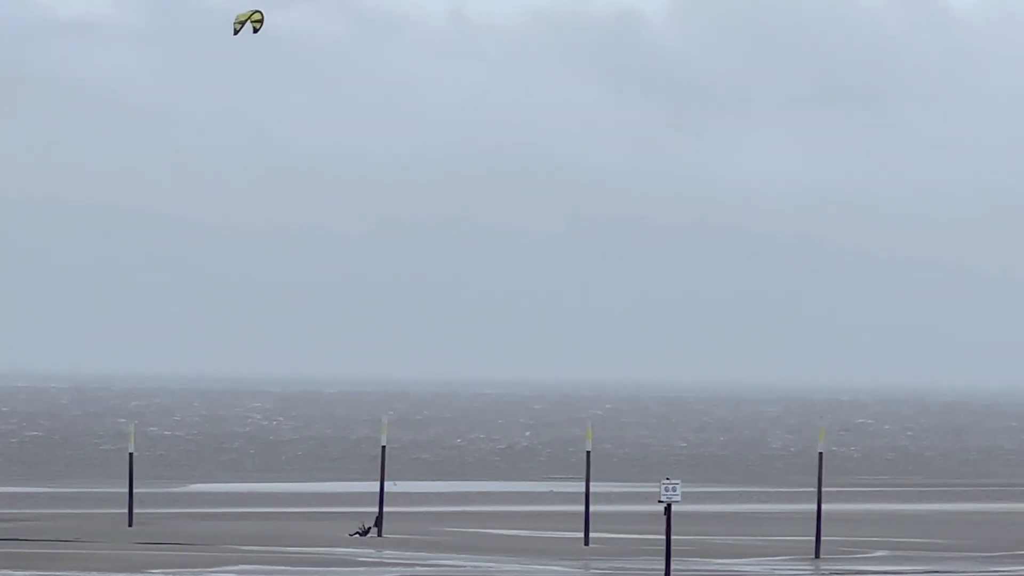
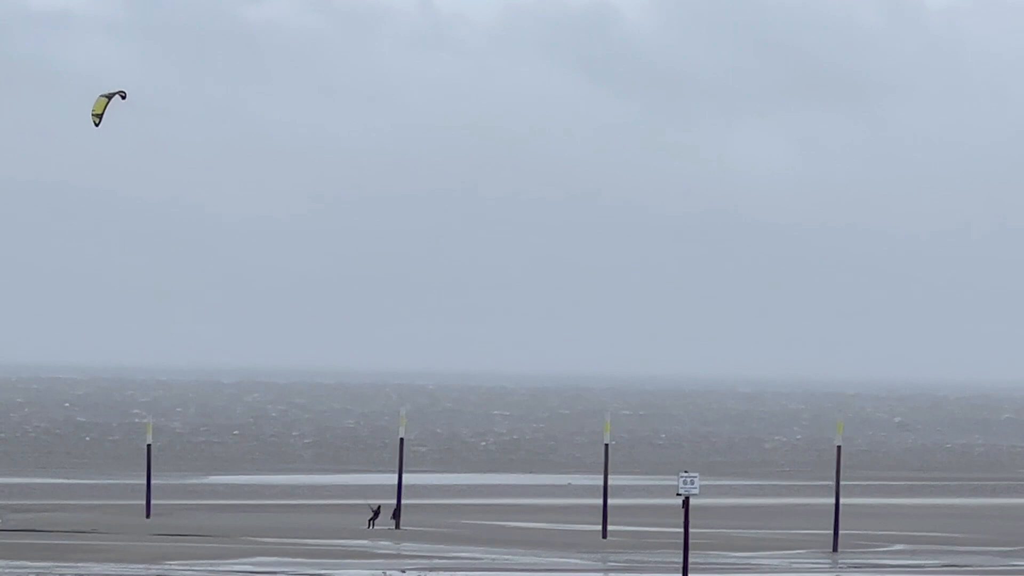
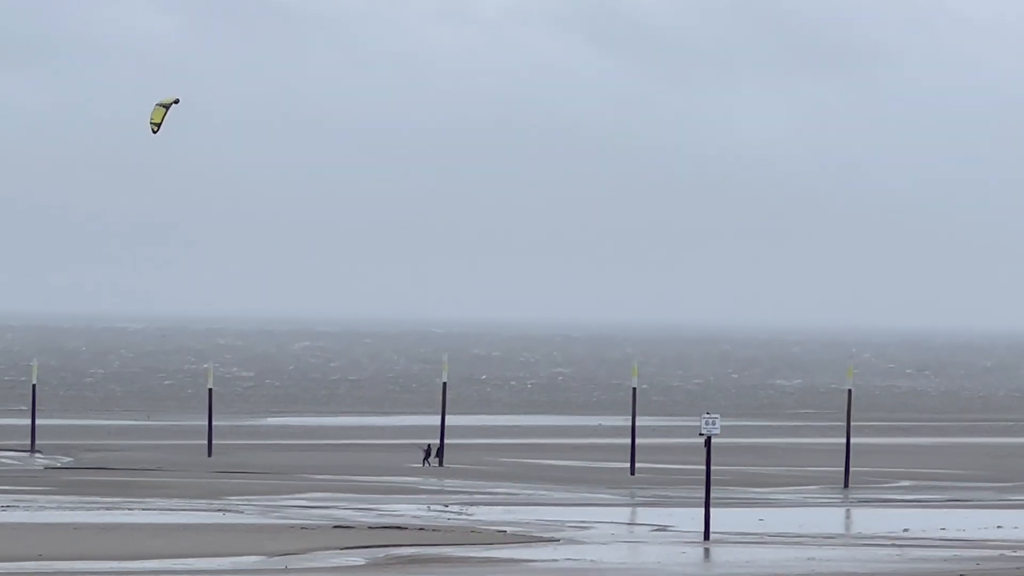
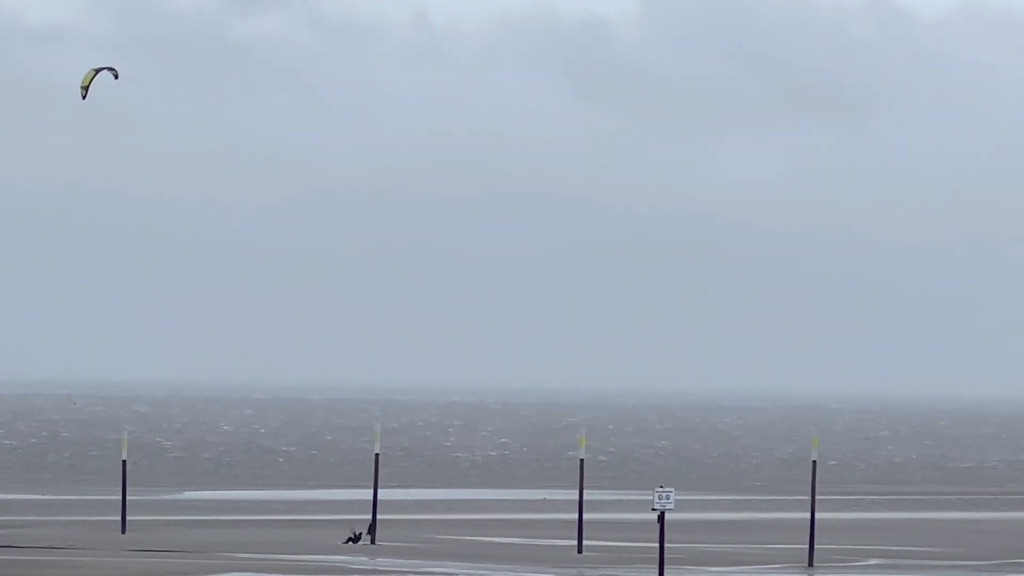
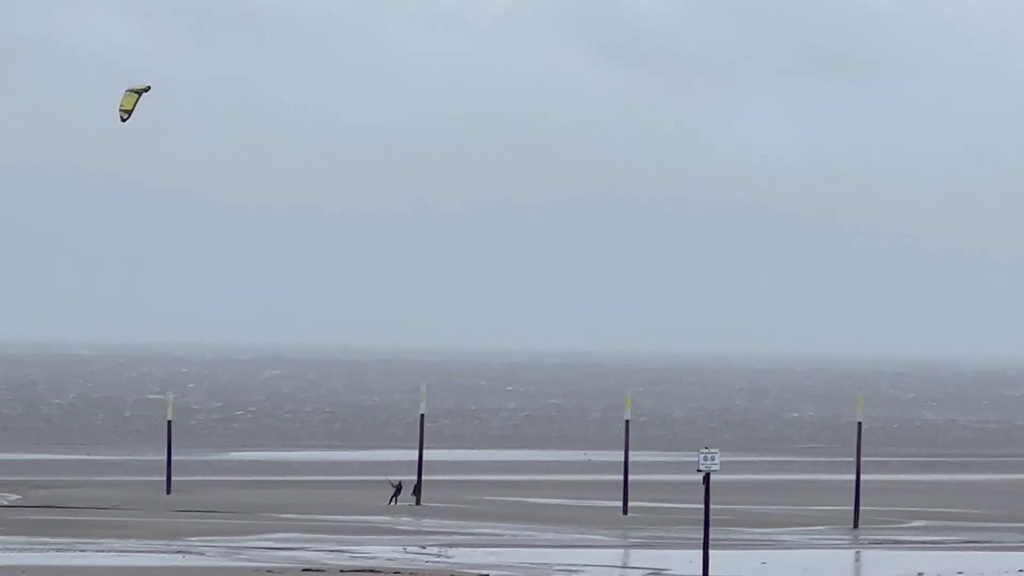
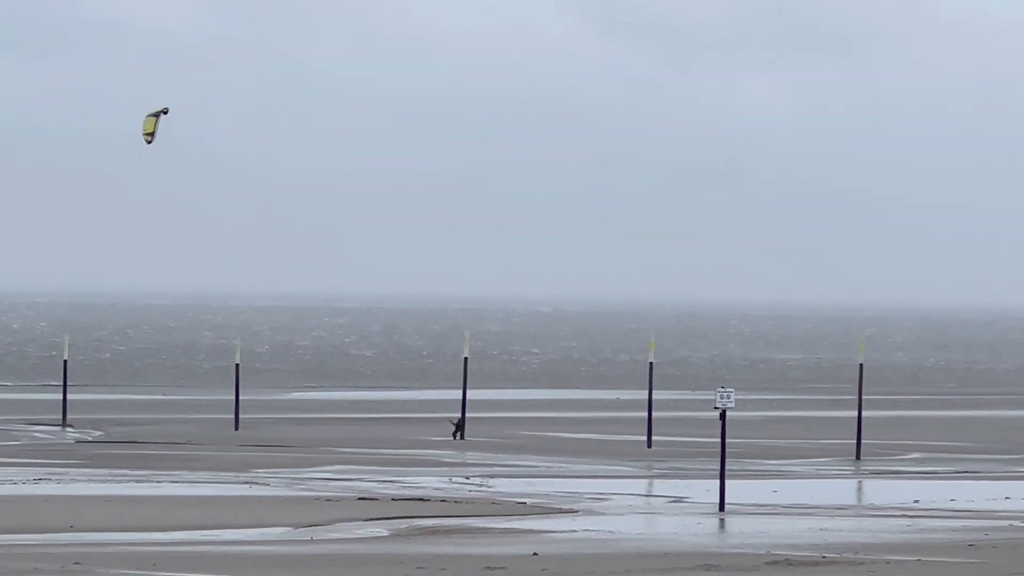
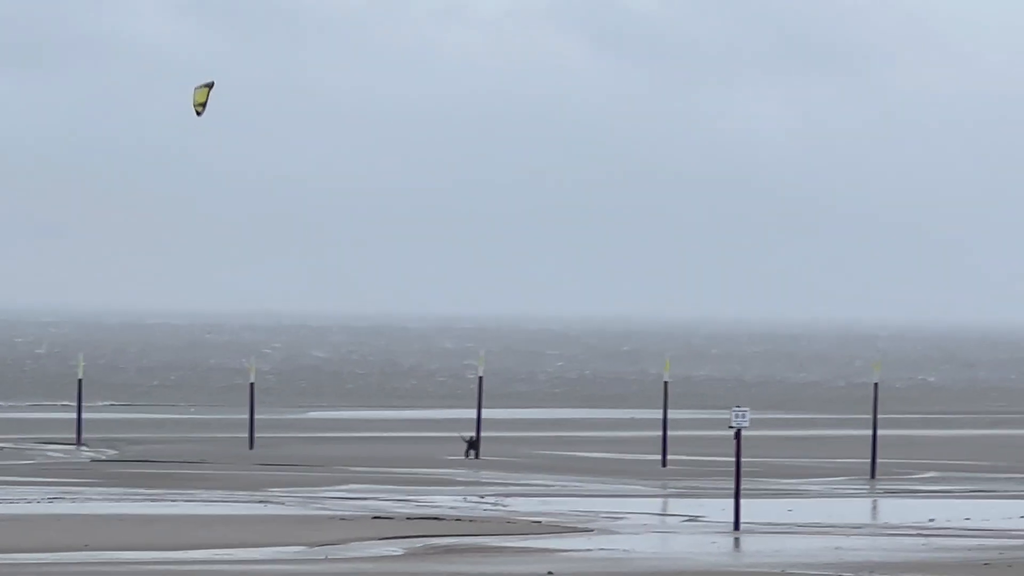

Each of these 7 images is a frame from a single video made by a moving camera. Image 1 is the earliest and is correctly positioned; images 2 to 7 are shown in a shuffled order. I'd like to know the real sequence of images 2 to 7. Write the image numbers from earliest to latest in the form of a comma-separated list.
4, 2, 5, 3, 6, 7
